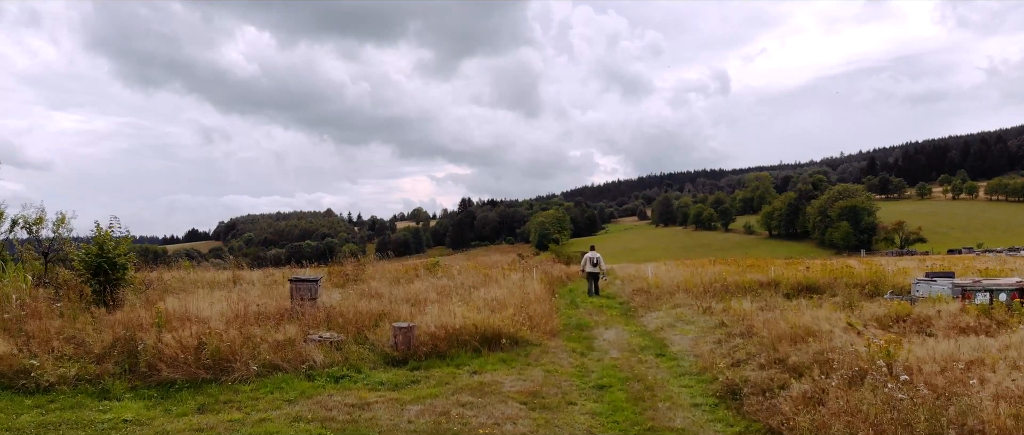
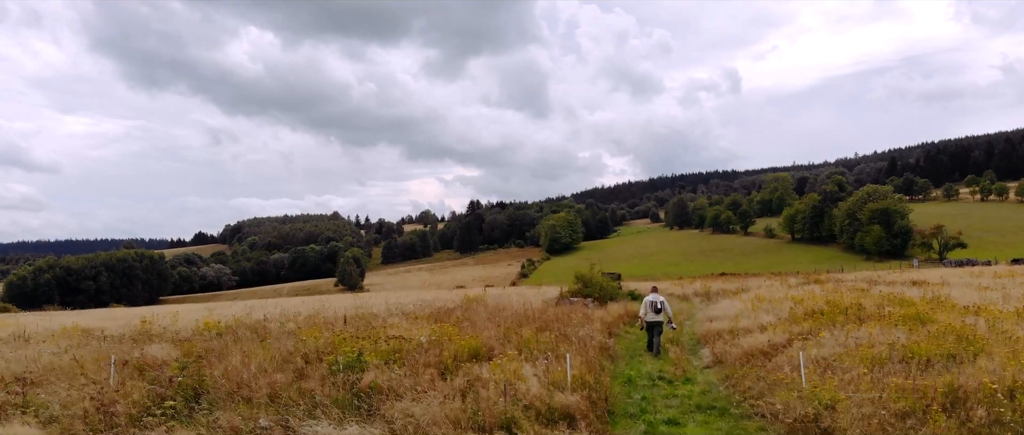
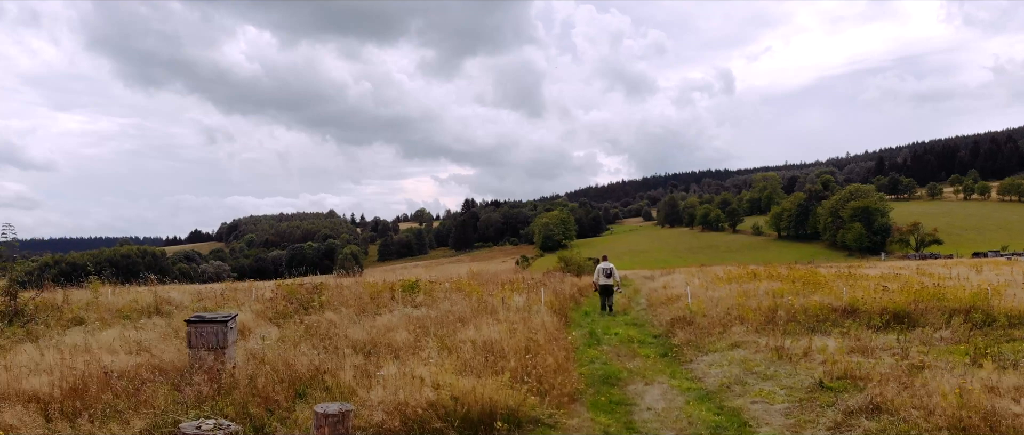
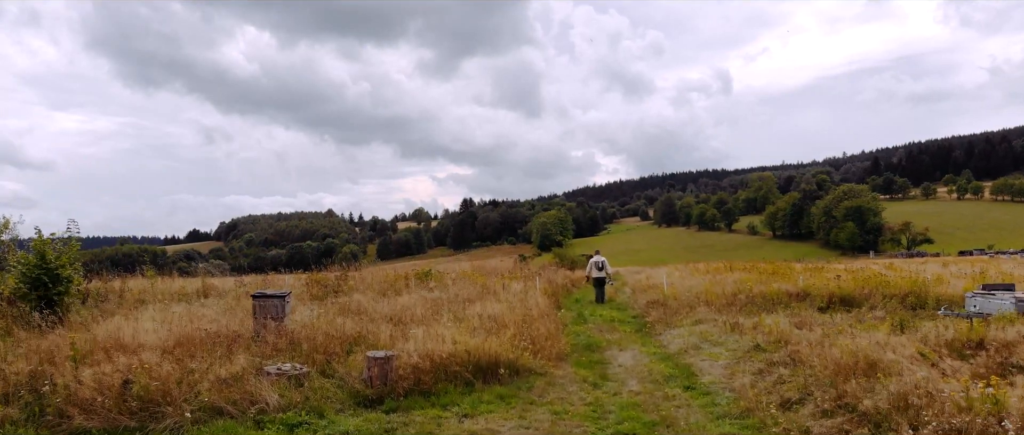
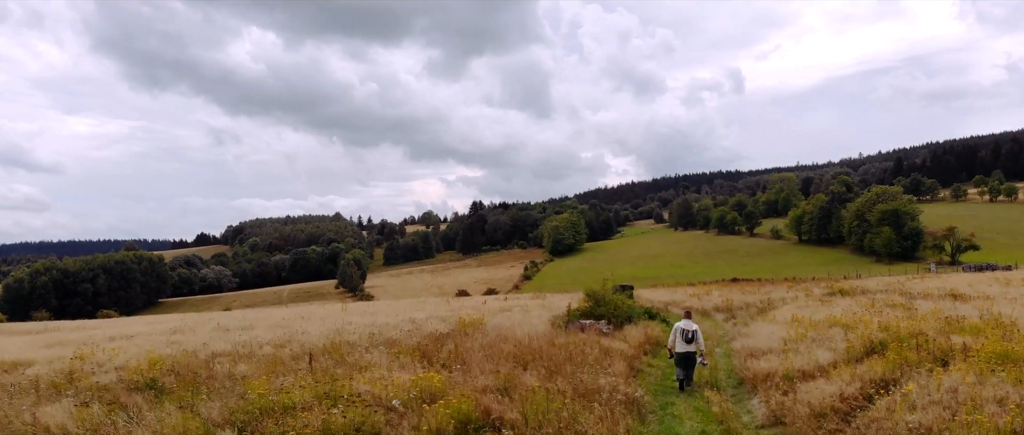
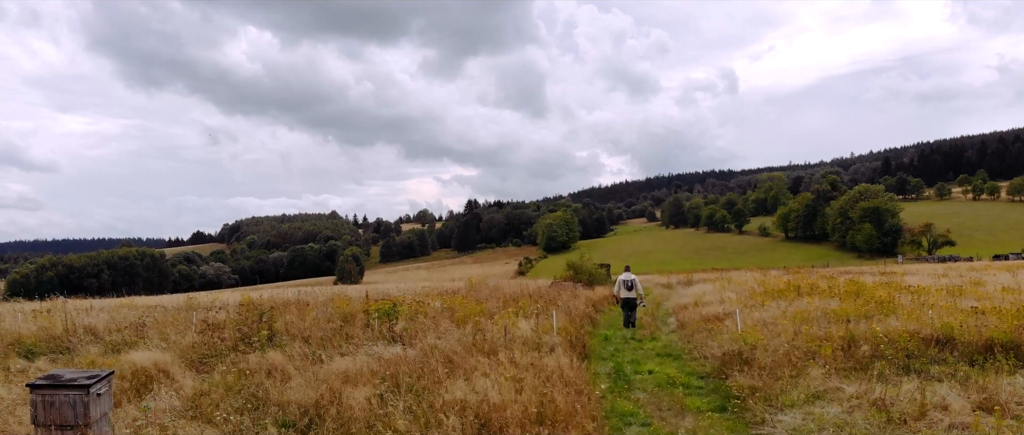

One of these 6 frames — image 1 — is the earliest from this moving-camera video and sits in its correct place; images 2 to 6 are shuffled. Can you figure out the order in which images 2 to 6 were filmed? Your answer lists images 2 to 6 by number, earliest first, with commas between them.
4, 3, 6, 2, 5
